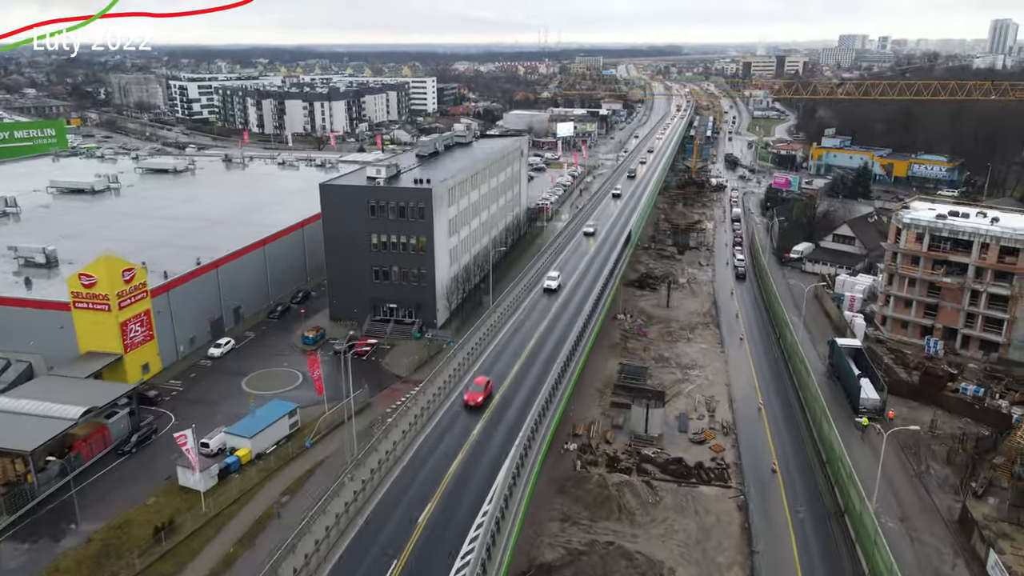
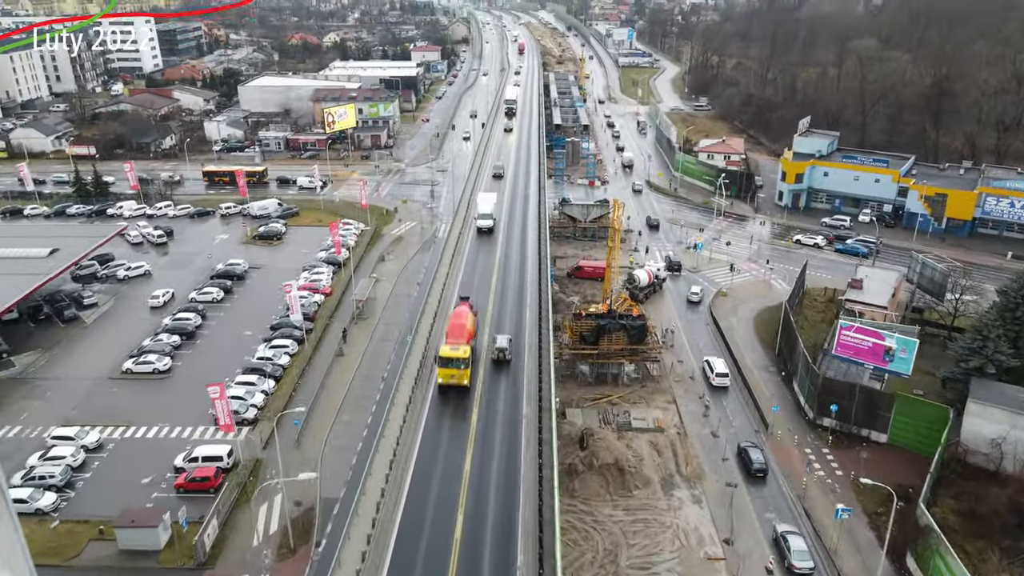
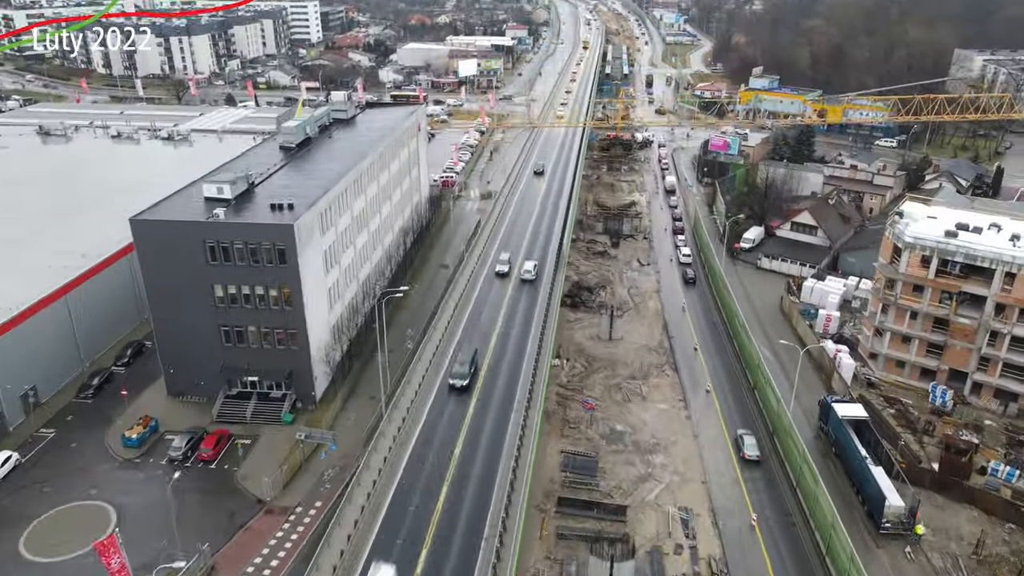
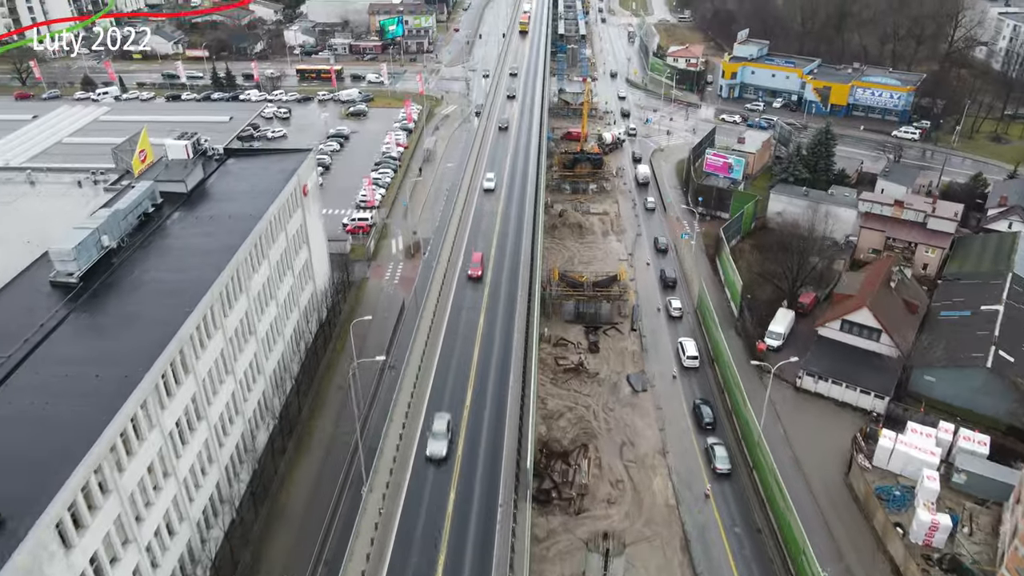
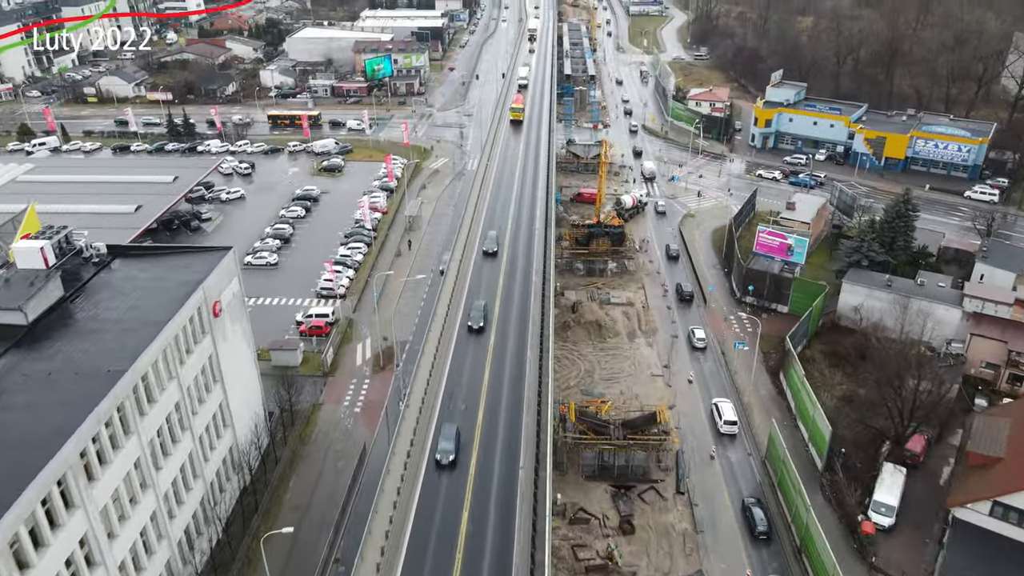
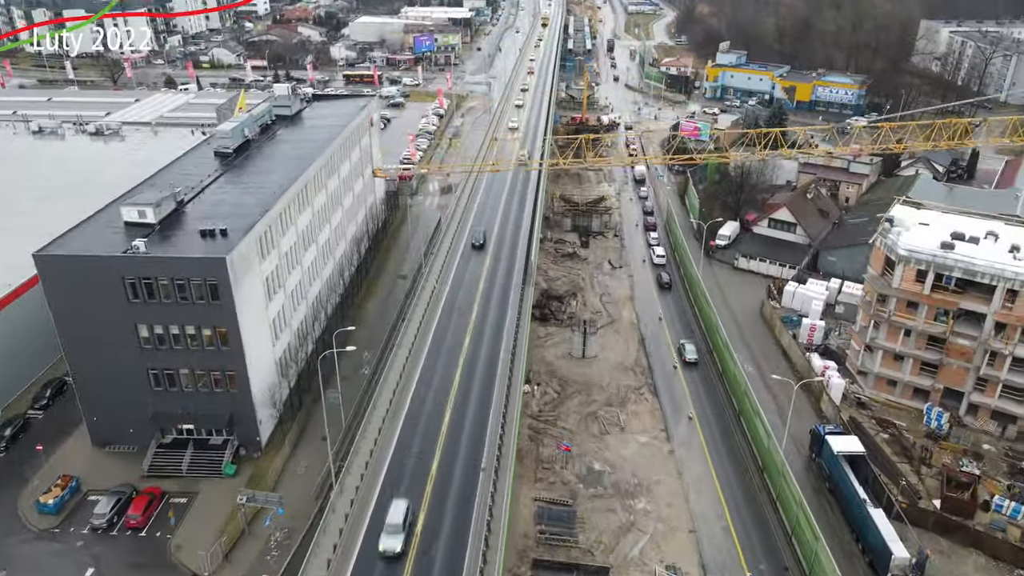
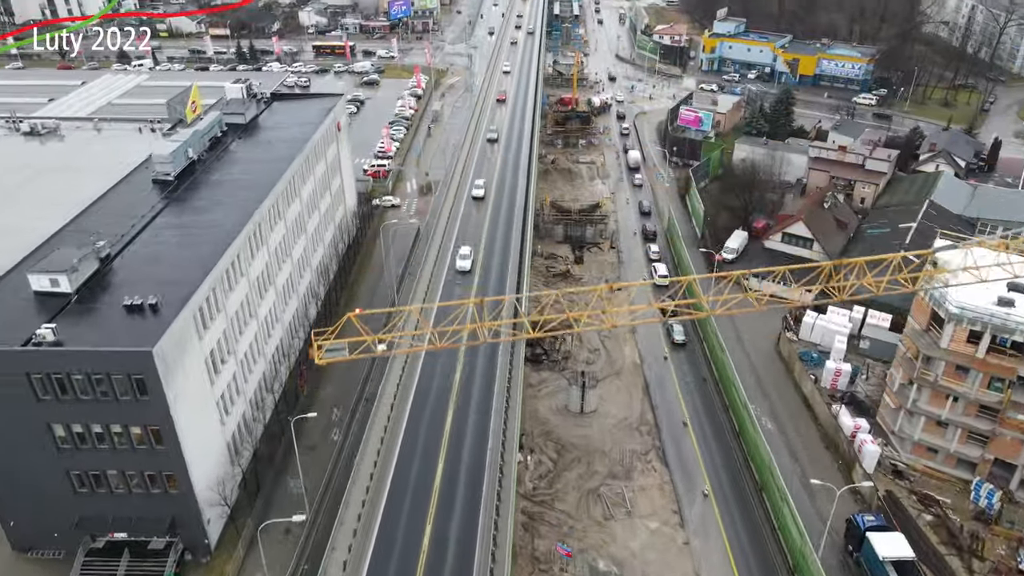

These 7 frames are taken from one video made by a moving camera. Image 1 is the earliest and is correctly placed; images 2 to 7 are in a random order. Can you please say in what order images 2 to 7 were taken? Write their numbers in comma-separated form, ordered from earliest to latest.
3, 6, 7, 4, 5, 2
